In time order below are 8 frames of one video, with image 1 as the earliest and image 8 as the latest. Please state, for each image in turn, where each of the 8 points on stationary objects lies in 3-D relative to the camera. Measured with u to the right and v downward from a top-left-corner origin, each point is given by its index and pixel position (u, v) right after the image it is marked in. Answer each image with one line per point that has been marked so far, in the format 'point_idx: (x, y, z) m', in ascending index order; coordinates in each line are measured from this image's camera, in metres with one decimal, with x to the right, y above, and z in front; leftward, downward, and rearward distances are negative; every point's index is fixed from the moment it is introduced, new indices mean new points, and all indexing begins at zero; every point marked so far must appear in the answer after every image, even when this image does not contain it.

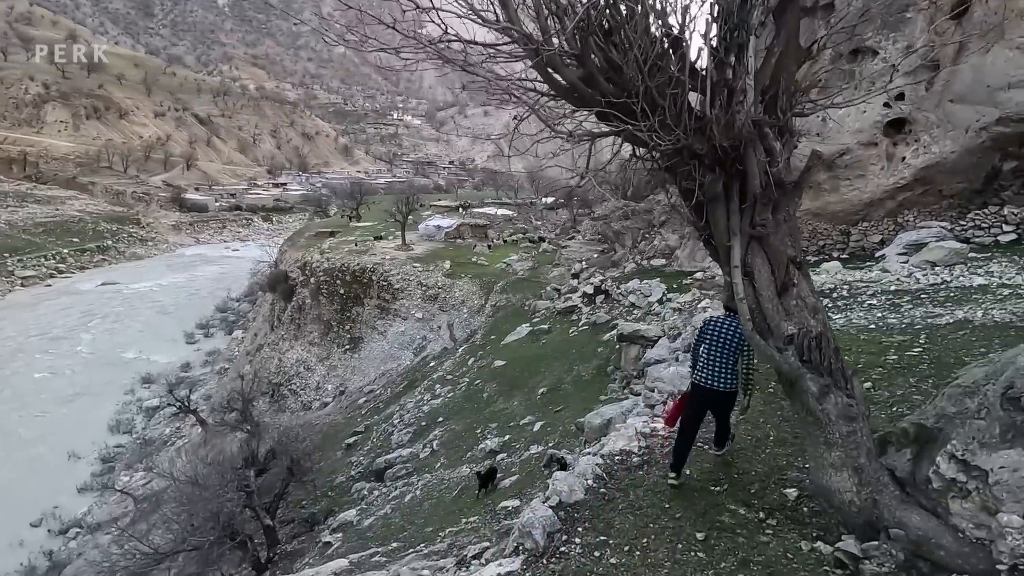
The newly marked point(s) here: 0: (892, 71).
0: (+5.8, +3.3, +9.2) m
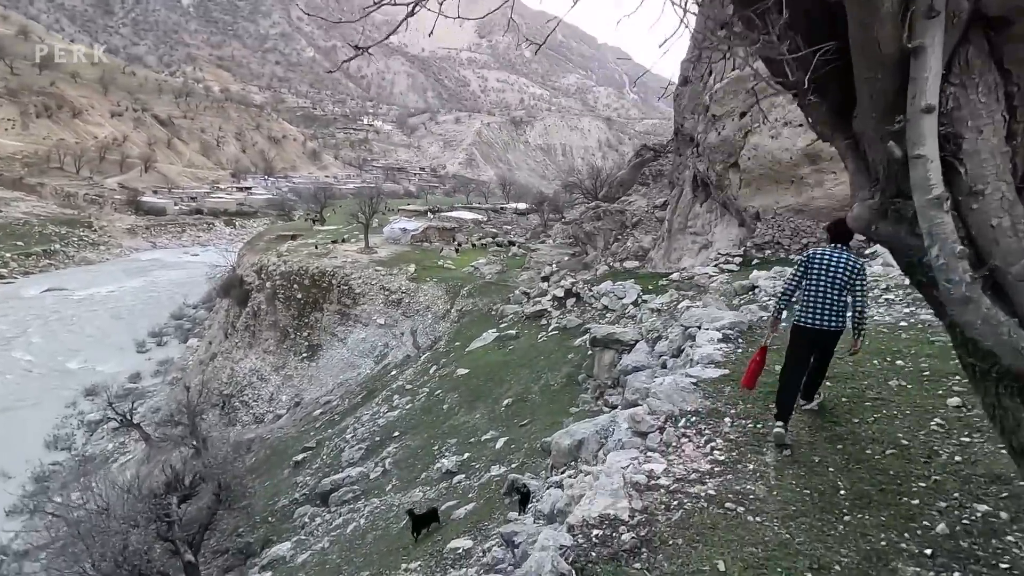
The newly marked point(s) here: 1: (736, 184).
0: (+5.2, +3.3, +8.6) m
1: (+3.9, +1.8, +10.5) m
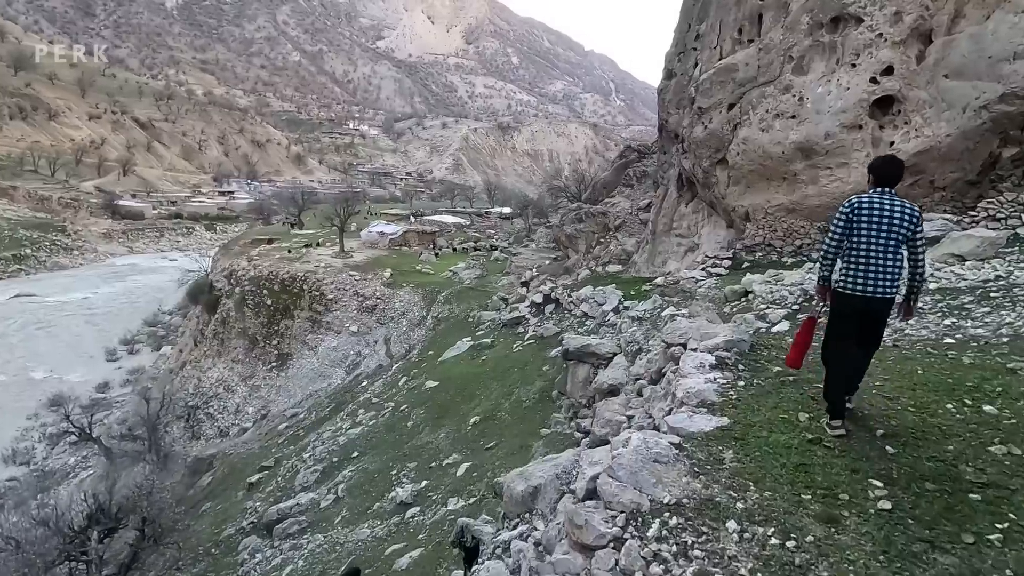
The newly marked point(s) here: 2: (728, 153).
0: (+4.8, +3.3, +8.0) m
1: (+3.4, +1.7, +9.7) m
2: (+3.4, +2.1, +9.5) m
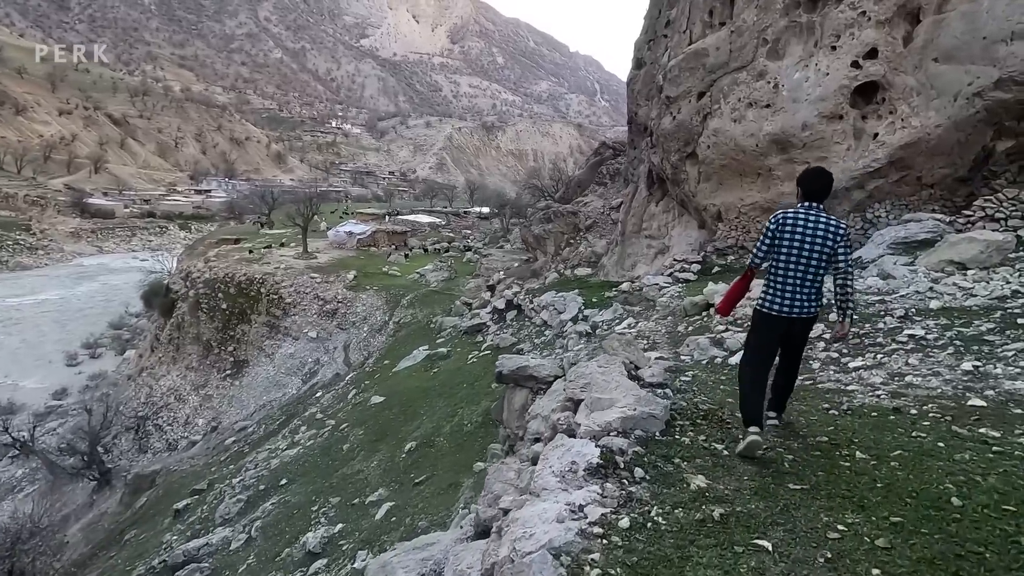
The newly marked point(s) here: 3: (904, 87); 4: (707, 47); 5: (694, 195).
0: (+4.1, +3.2, +7.2) m
1: (+2.7, +1.6, +8.9) m
2: (+2.7, +2.0, +8.7) m
3: (+4.6, +2.4, +7.0) m
4: (+2.8, +3.4, +8.5) m
5: (+2.7, +1.4, +9.0) m
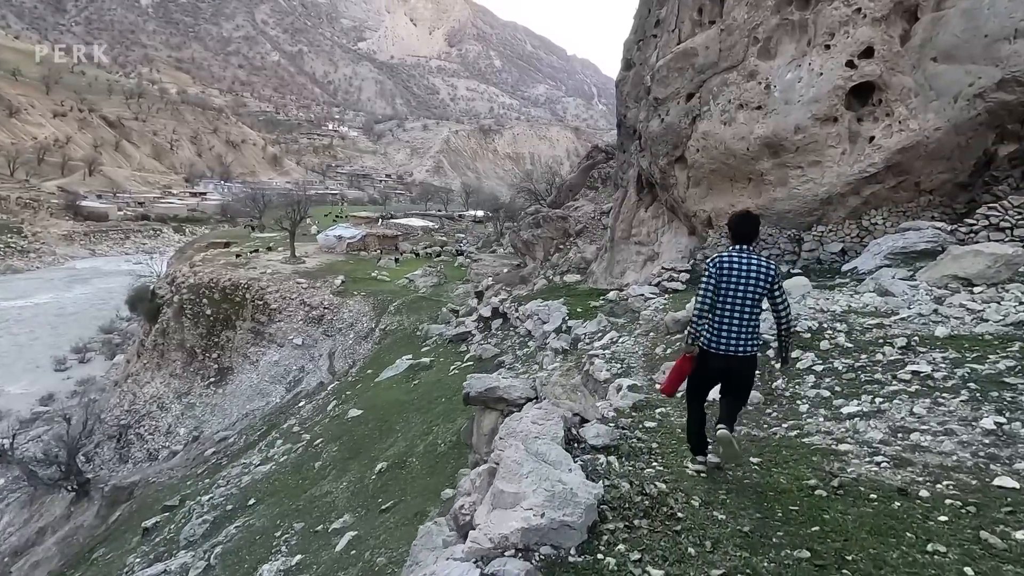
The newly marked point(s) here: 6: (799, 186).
0: (+3.9, +3.0, +6.8) m
1: (+2.4, +1.5, +8.6) m
2: (+2.4, +1.9, +8.3) m
3: (+4.3, +2.2, +6.7) m
4: (+2.5, +3.3, +8.2) m
5: (+2.5, +1.2, +8.6) m
6: (+3.4, +1.2, +7.2) m
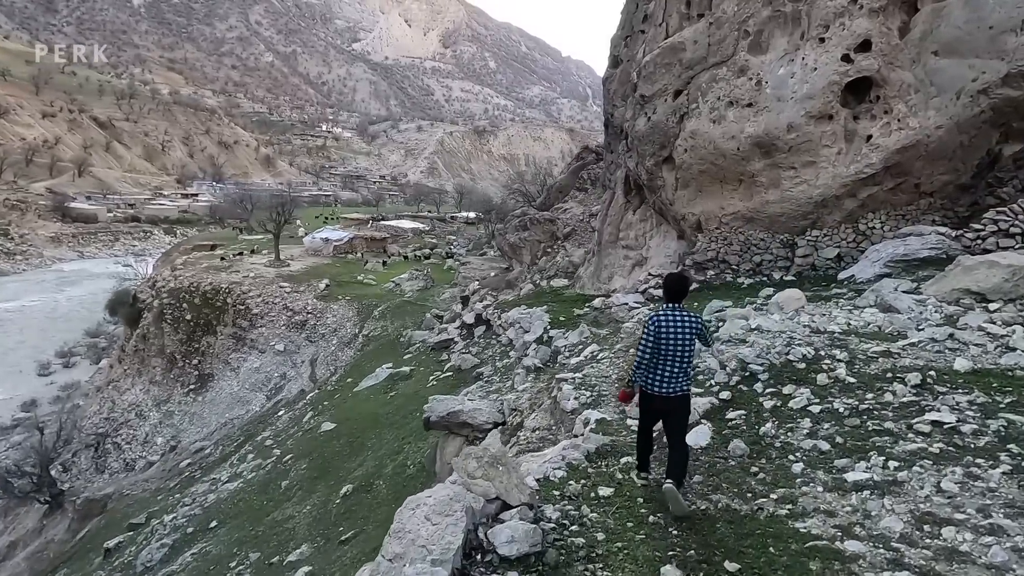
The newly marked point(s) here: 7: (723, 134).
0: (+3.6, +3.0, +6.4) m
1: (+2.2, +1.4, +8.2) m
2: (+2.1, +1.8, +7.9) m
3: (+4.1, +2.2, +6.3) m
4: (+2.2, +3.2, +7.8) m
5: (+2.2, +1.2, +8.2) m
6: (+3.2, +1.1, +6.8) m
7: (+2.5, +1.8, +7.2) m
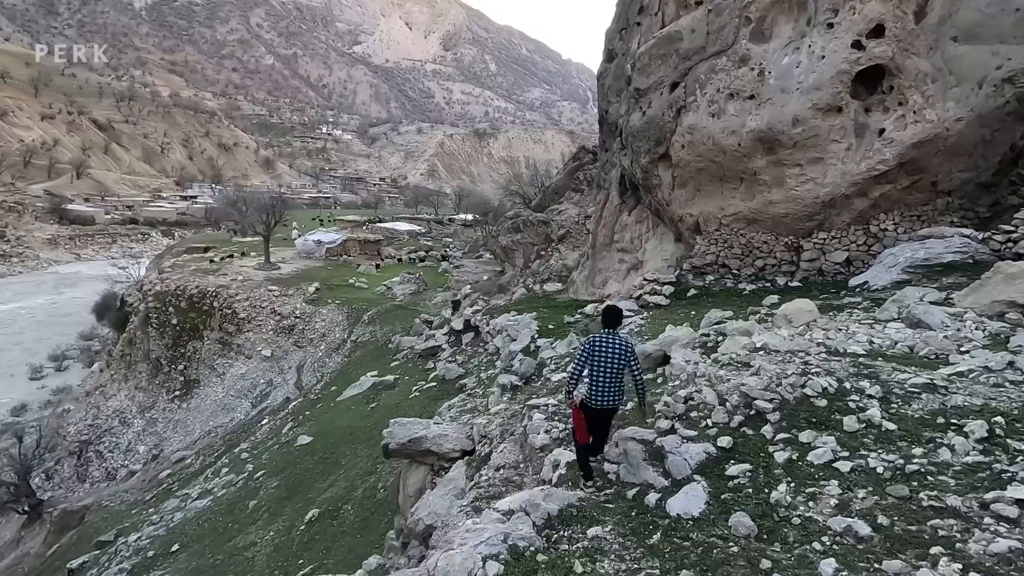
0: (+3.4, +2.9, +5.9) m
1: (+2.0, +1.3, +7.7) m
2: (+2.0, +1.8, +7.4) m
3: (+3.9, +2.1, +5.8) m
4: (+2.0, +3.1, +7.3) m
5: (+2.0, +1.1, +7.7) m
6: (+3.0, +1.1, +6.3) m
7: (+2.4, +1.8, +6.7) m
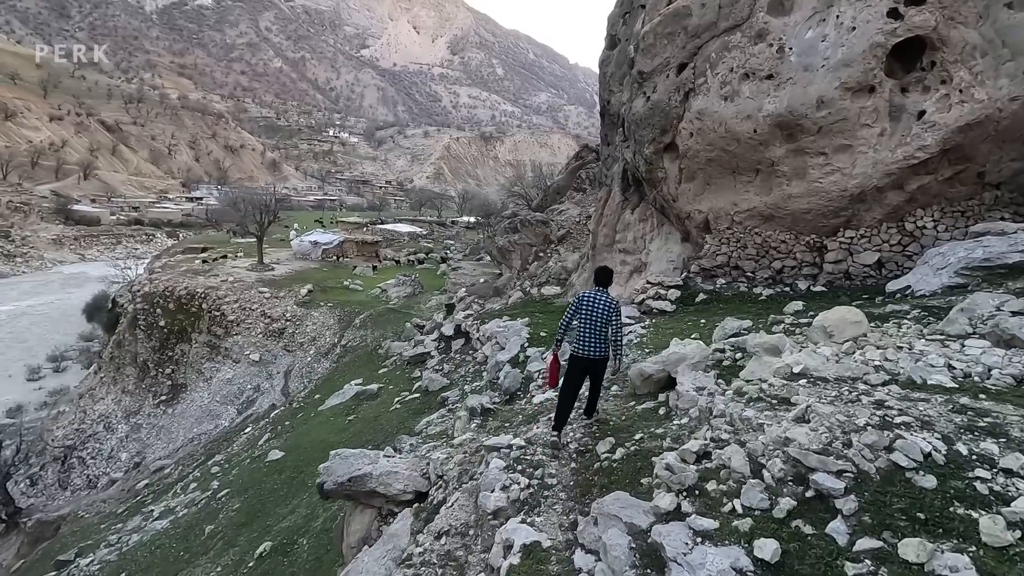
0: (+3.3, +2.8, +5.2) m
1: (+1.9, +1.3, +6.9) m
2: (+1.9, +1.7, +6.7) m
3: (+3.8, +2.0, +5.1) m
4: (+1.9, +3.1, +6.6) m
5: (+1.9, +1.0, +7.0) m
6: (+2.9, +1.0, +5.6) m
7: (+2.2, +1.7, +6.0) m
